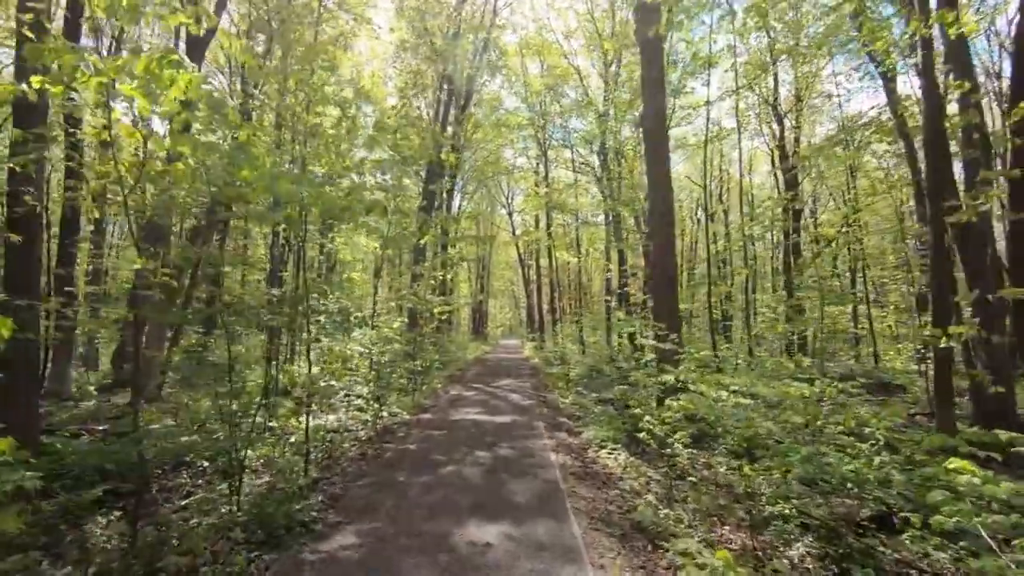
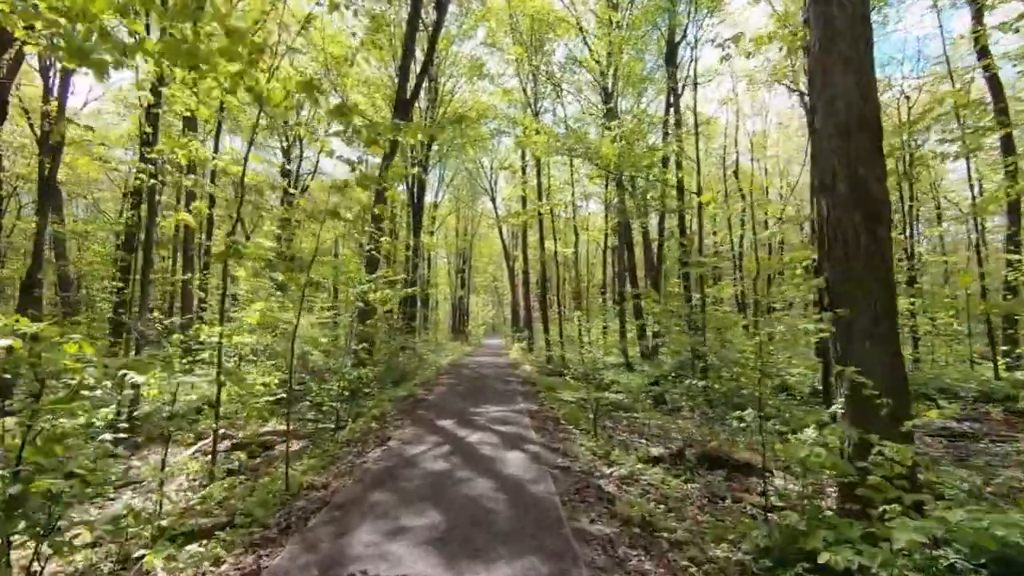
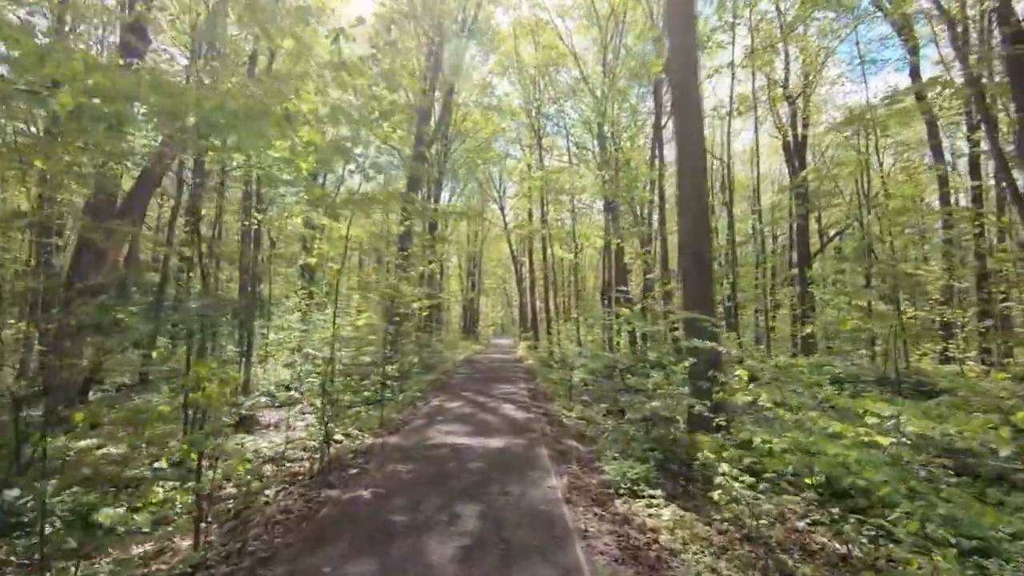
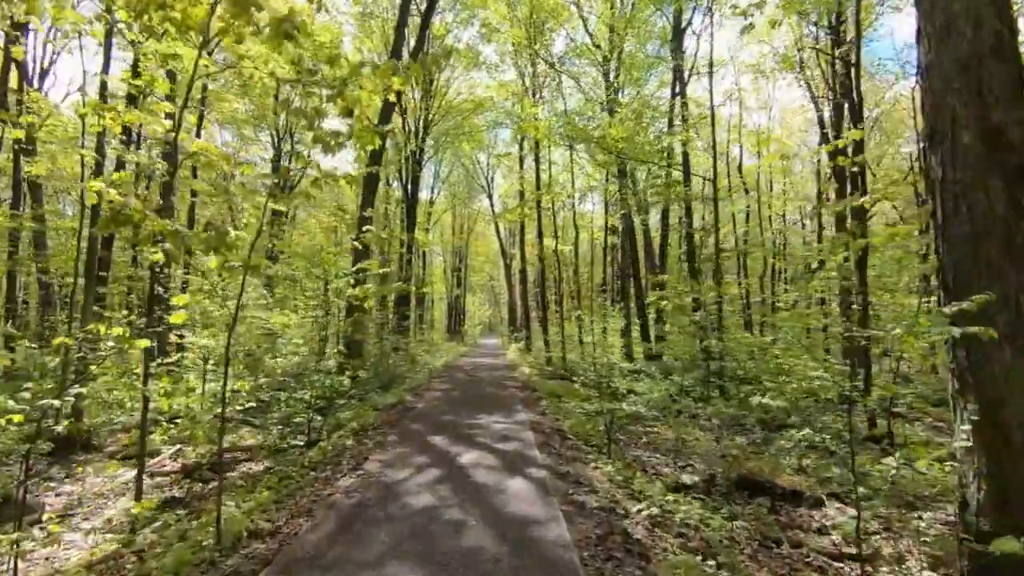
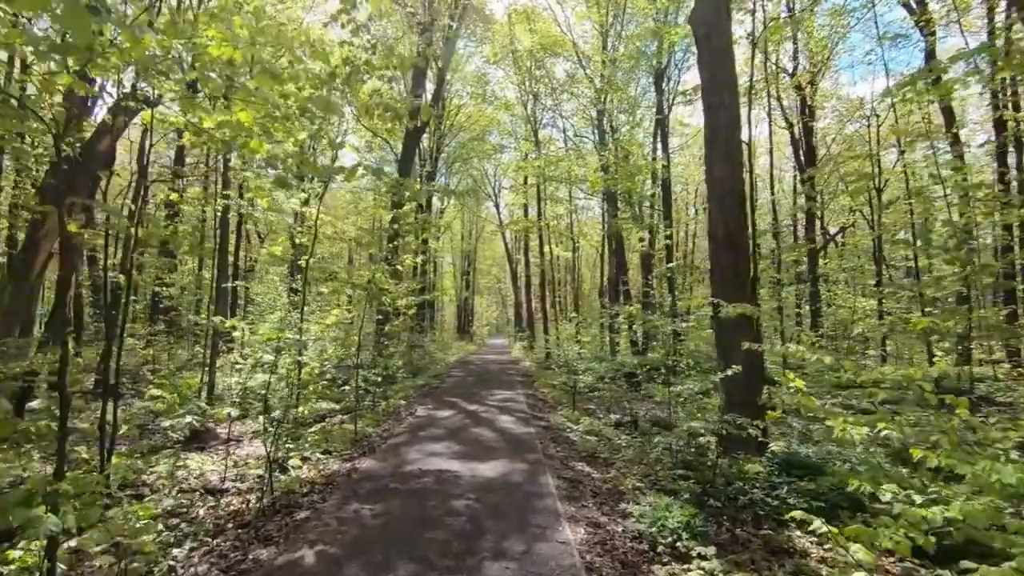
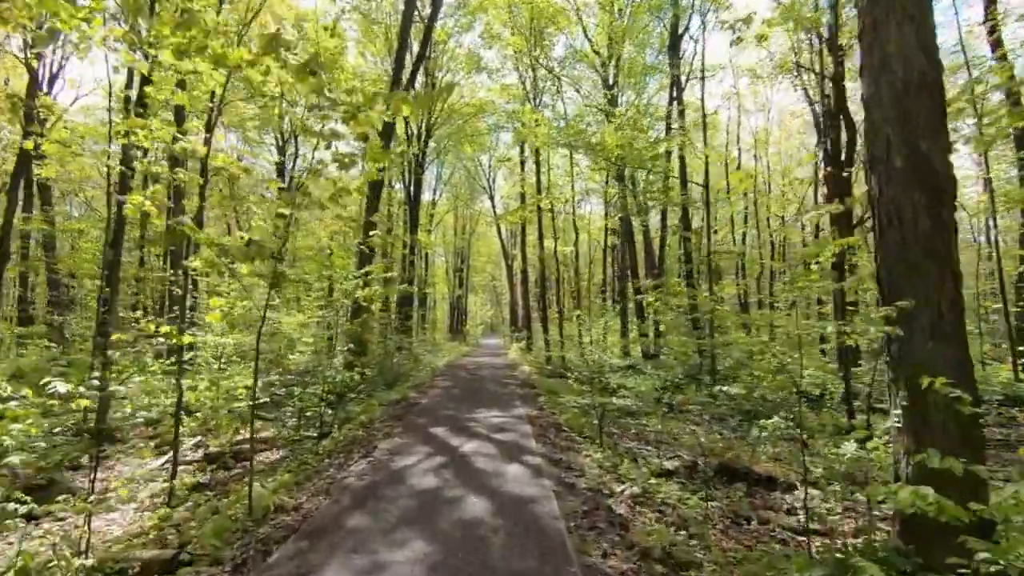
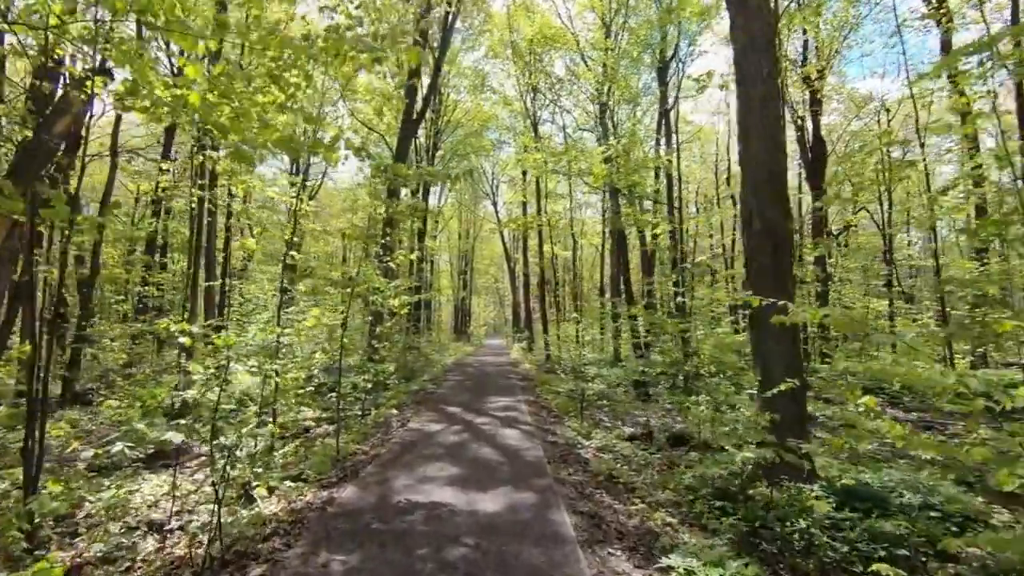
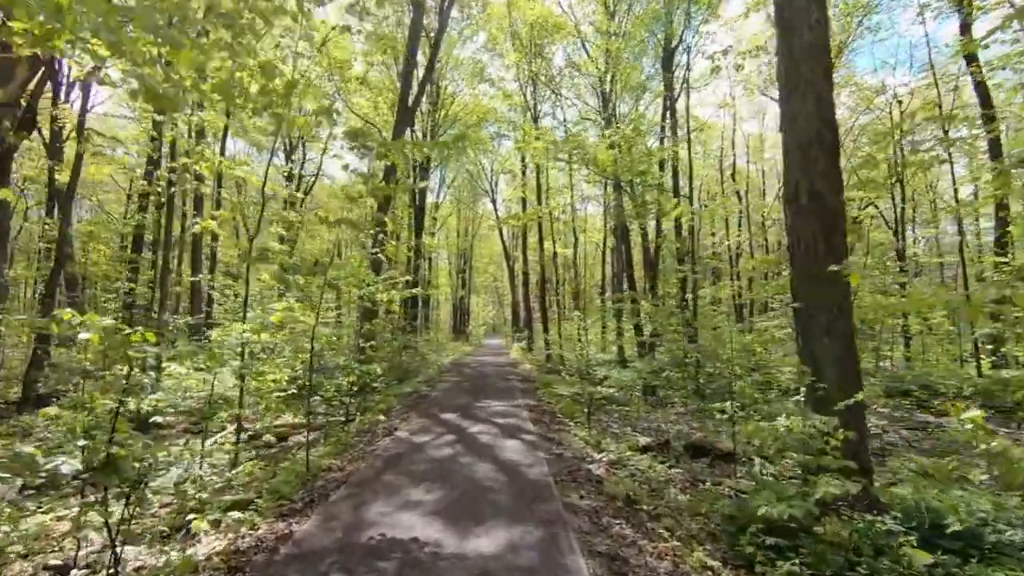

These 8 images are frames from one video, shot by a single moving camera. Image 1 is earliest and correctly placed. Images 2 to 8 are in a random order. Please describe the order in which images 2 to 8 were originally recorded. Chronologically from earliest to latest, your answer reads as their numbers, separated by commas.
3, 5, 7, 8, 2, 6, 4
